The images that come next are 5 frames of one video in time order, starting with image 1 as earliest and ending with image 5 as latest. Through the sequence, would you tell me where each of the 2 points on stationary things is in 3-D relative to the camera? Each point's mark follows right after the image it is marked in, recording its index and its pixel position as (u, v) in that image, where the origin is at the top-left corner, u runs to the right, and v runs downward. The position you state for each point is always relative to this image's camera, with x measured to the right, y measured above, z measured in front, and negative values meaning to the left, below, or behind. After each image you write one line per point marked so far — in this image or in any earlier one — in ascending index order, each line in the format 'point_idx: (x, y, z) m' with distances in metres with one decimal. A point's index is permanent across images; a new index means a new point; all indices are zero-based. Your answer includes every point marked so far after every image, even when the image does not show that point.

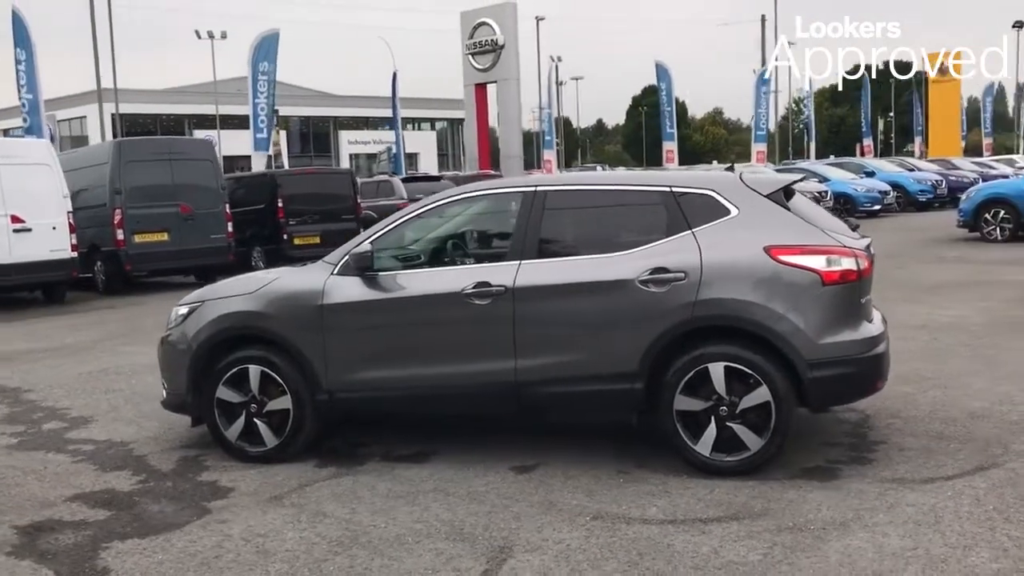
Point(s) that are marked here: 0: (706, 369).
0: (+1.0, -0.4, +5.5) m
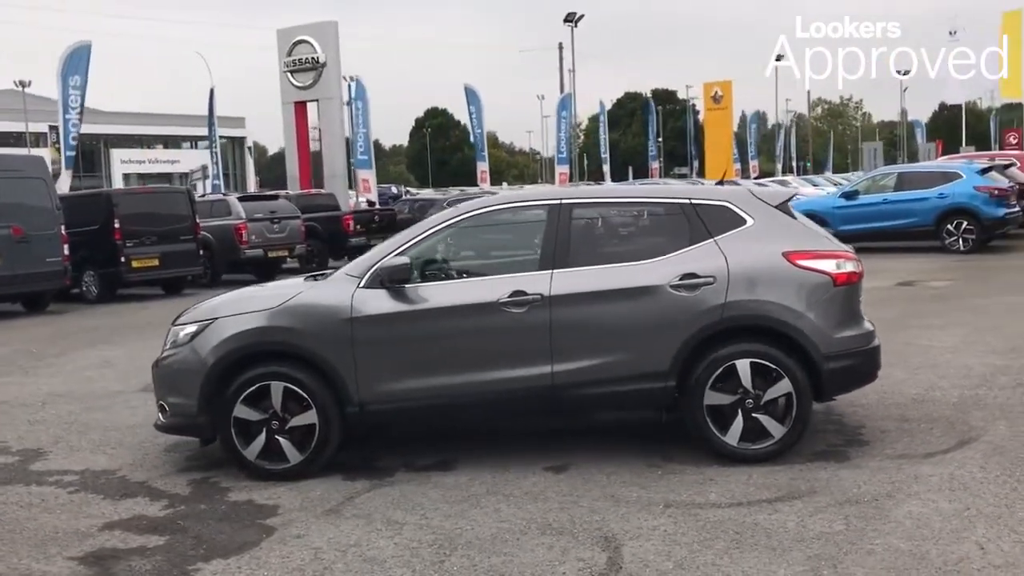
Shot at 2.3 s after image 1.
0: (+1.2, -0.4, +6.0) m
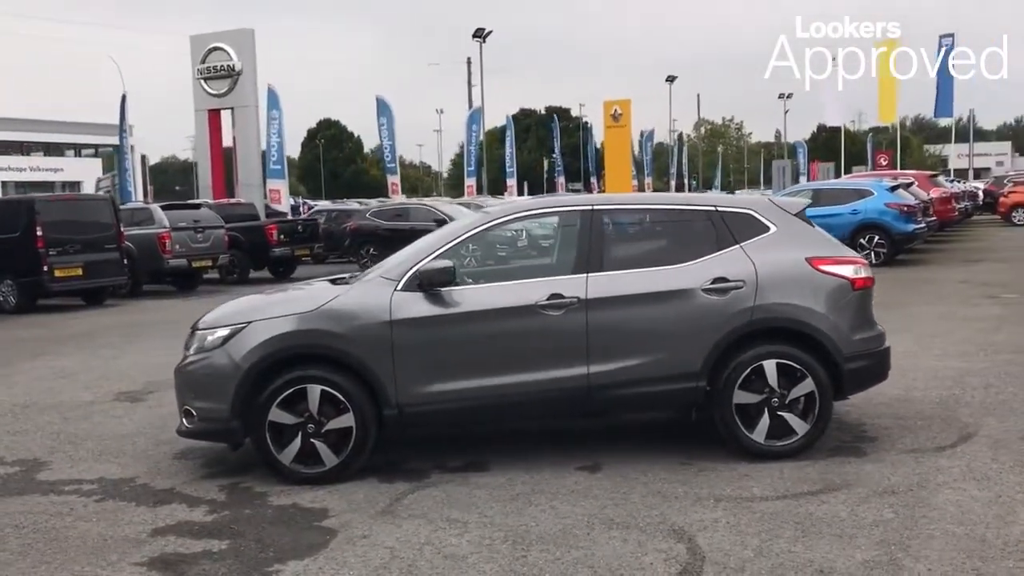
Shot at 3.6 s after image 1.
0: (+1.5, -0.5, +6.3) m
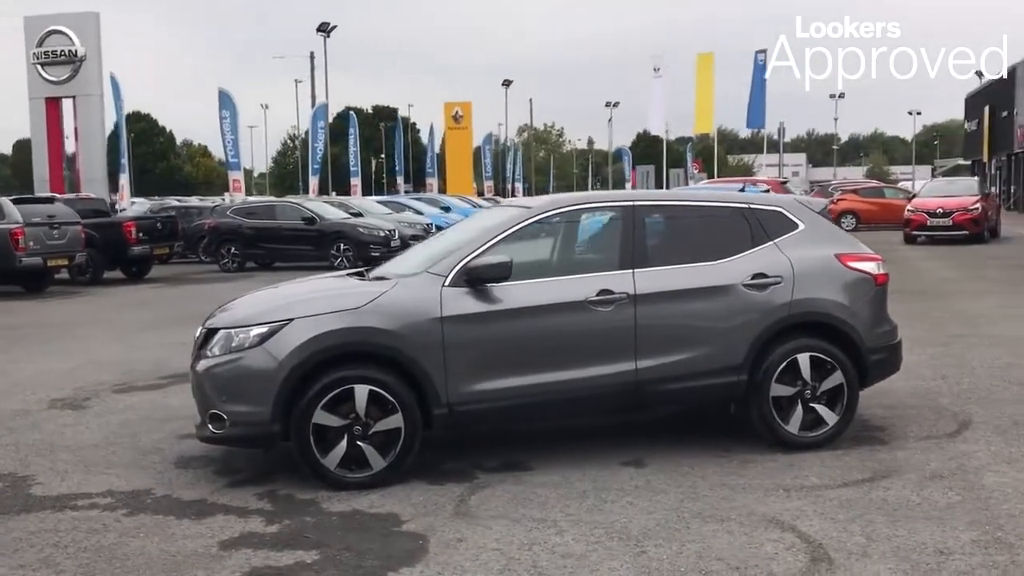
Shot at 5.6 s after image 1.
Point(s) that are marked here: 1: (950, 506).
0: (+1.7, -0.4, +6.4) m
1: (+2.2, -1.1, +5.3) m
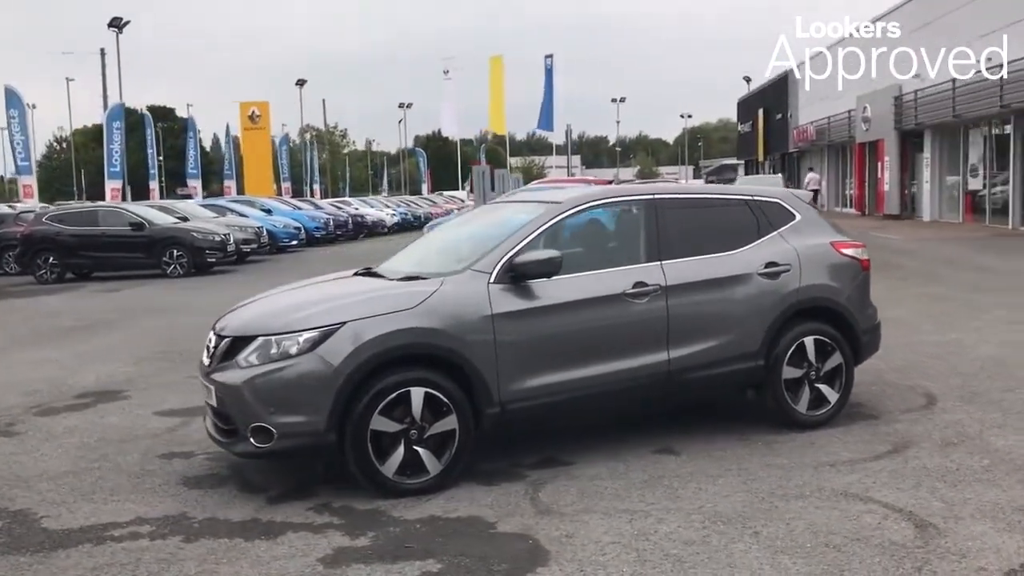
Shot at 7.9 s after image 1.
0: (+1.8, -0.3, +6.8) m
1: (+2.6, -1.0, +5.8) m
